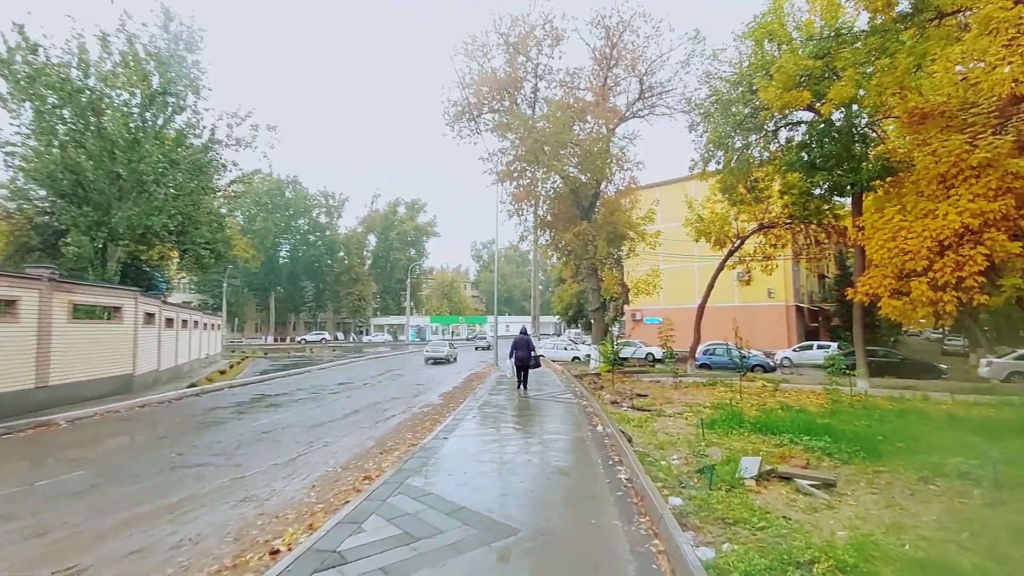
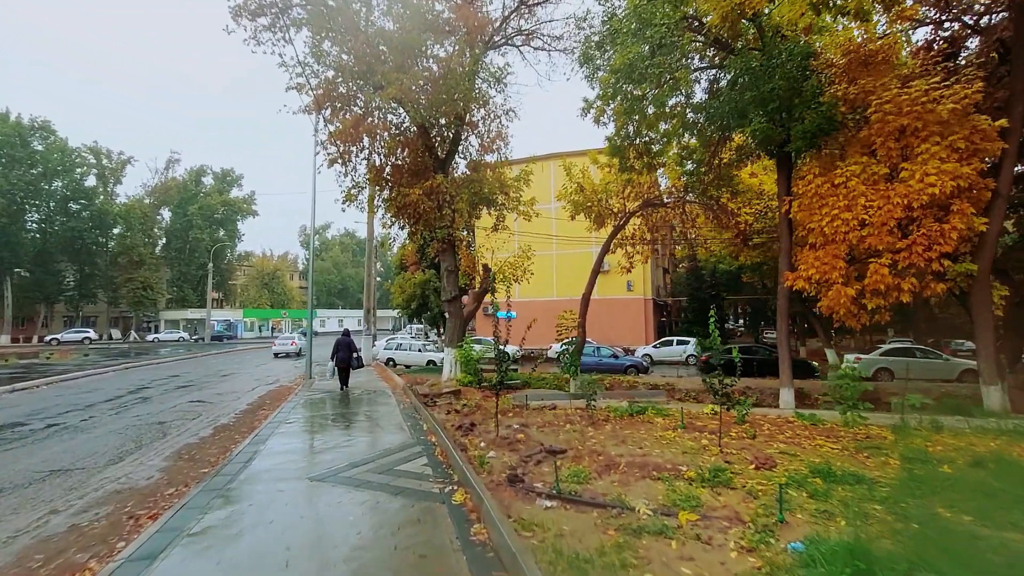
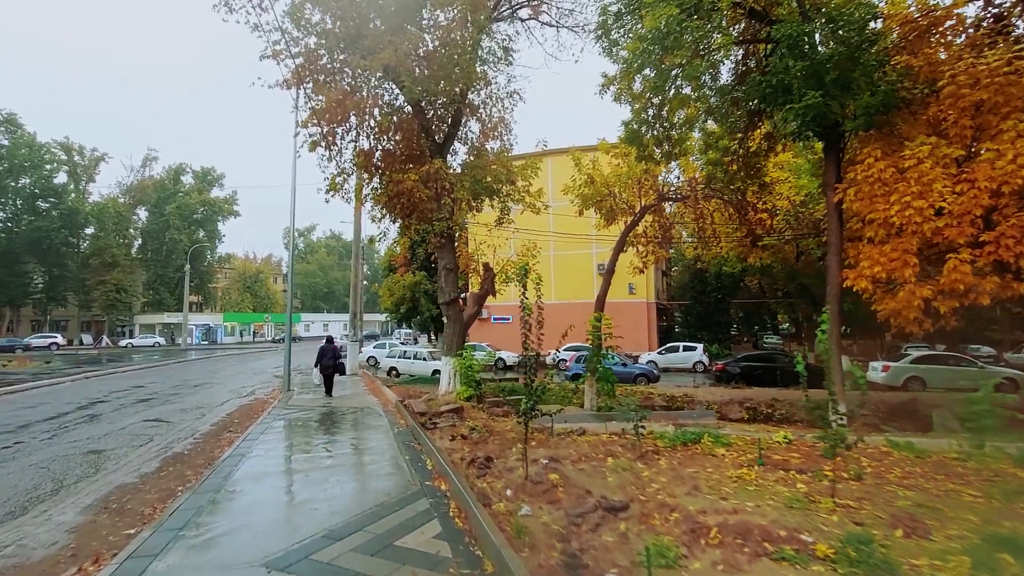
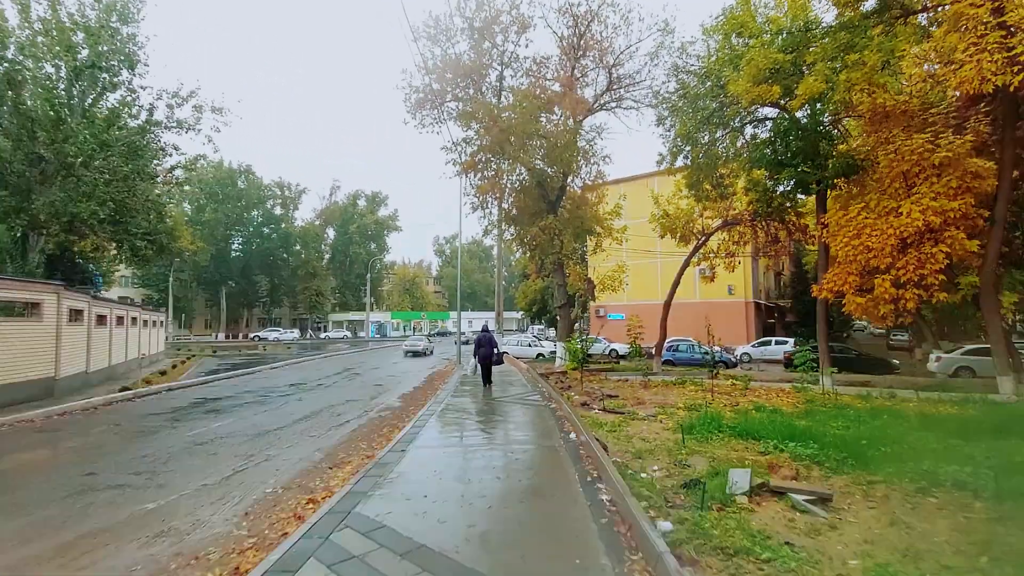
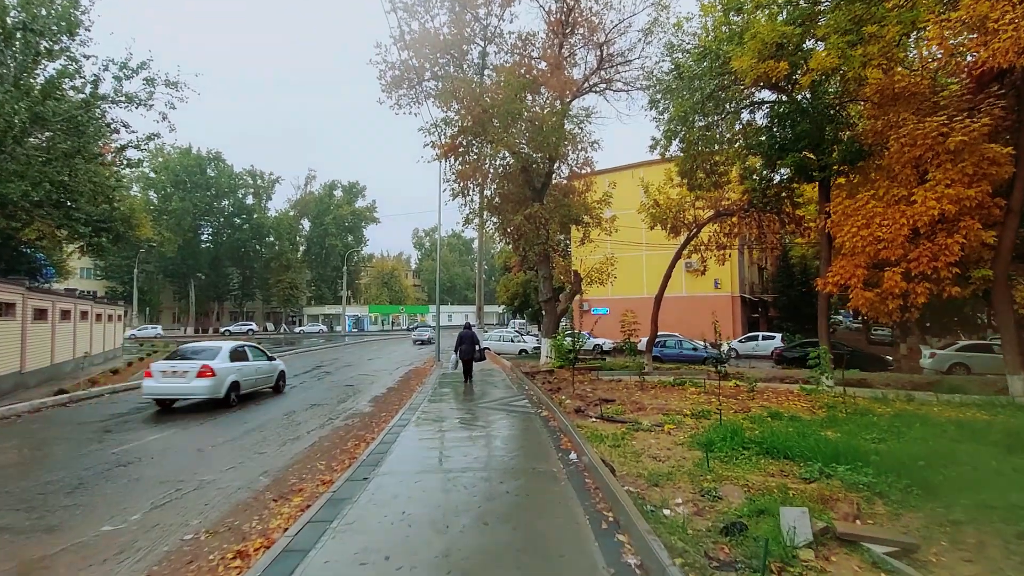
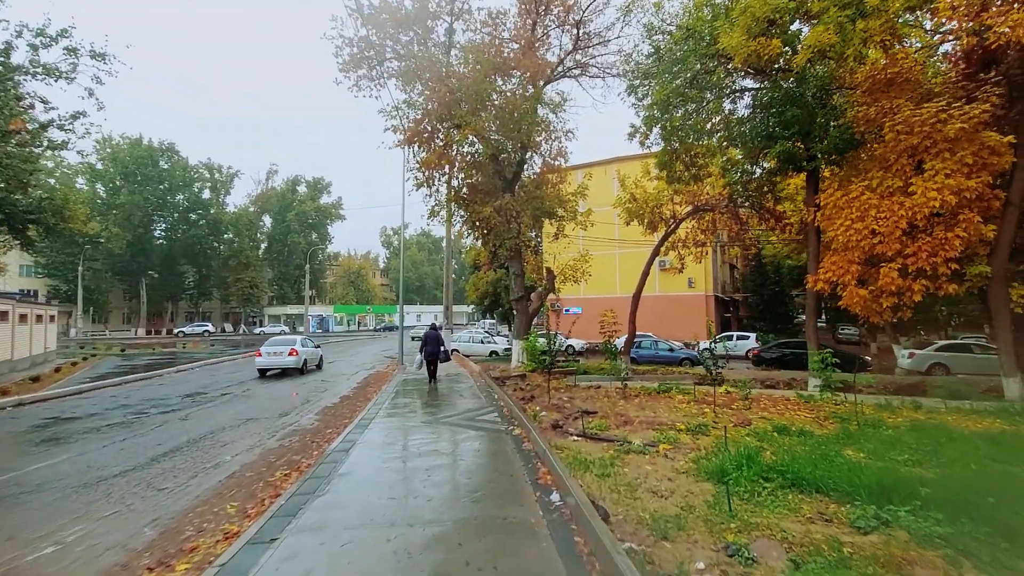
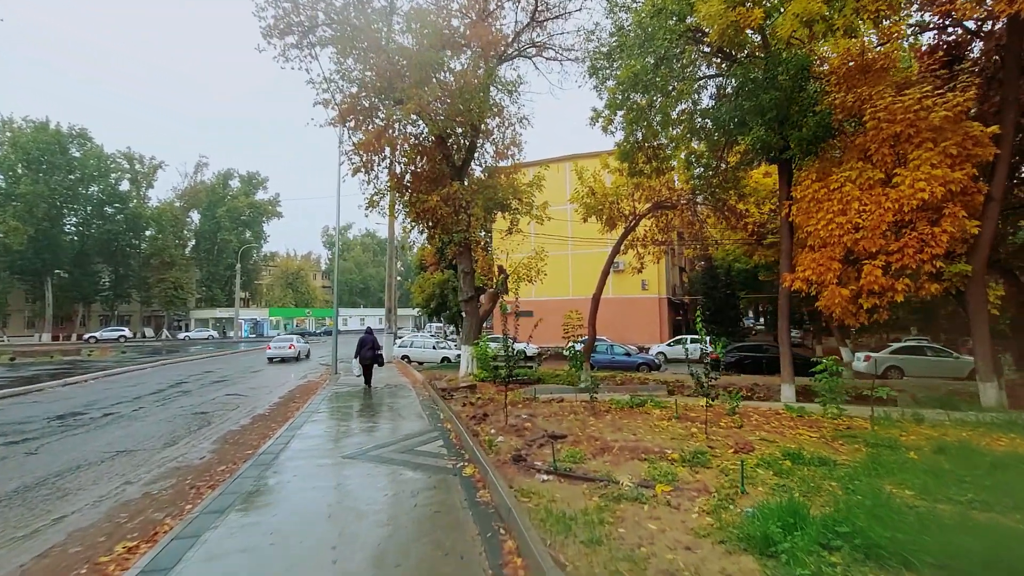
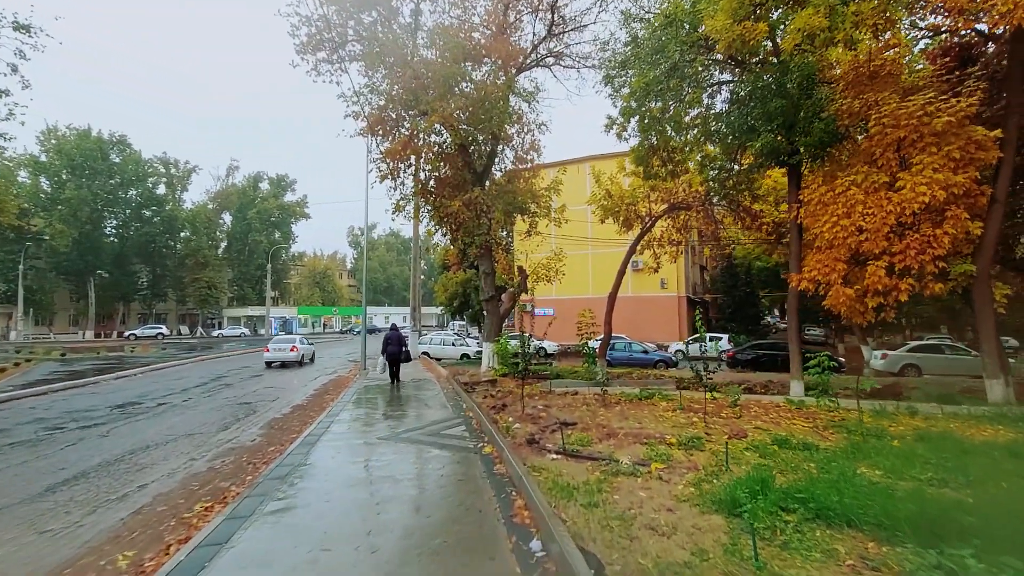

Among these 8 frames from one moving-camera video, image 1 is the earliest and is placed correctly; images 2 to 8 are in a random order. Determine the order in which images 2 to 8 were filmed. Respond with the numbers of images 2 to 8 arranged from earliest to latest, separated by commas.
4, 5, 6, 8, 7, 2, 3
